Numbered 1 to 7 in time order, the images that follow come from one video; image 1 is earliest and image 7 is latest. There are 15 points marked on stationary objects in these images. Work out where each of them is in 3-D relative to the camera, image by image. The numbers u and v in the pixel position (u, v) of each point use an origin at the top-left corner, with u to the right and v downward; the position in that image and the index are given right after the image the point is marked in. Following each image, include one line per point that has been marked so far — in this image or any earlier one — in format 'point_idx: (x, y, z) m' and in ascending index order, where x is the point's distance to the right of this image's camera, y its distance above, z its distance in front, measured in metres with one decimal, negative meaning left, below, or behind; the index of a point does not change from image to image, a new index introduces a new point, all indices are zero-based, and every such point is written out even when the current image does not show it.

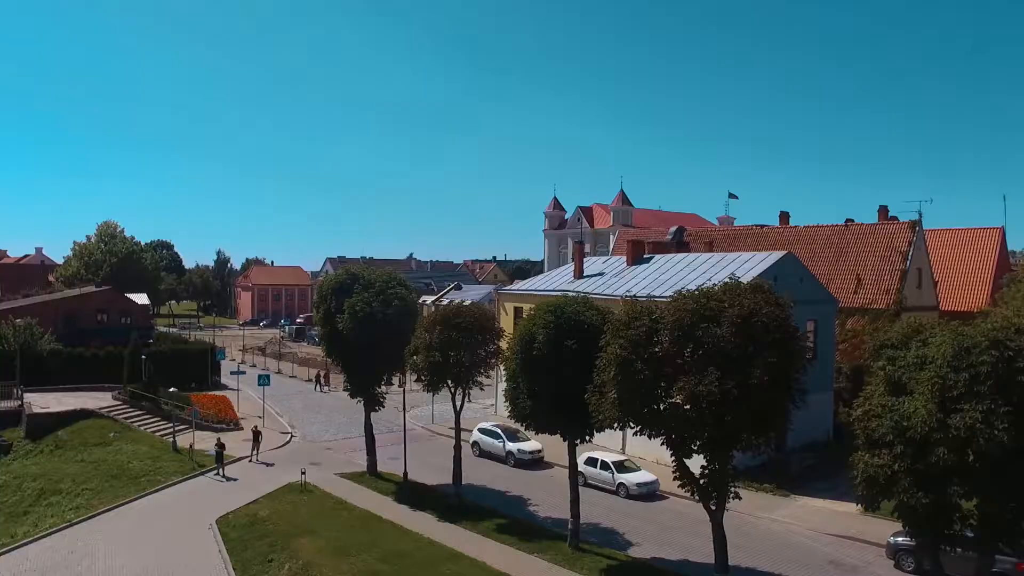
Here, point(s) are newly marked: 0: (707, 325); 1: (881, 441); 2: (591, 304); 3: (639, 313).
0: (+3.4, -0.7, +13.1) m
1: (+5.5, -2.3, +11.2) m
2: (+1.8, -0.4, +16.5) m
3: (+2.4, -0.5, +14.0) m
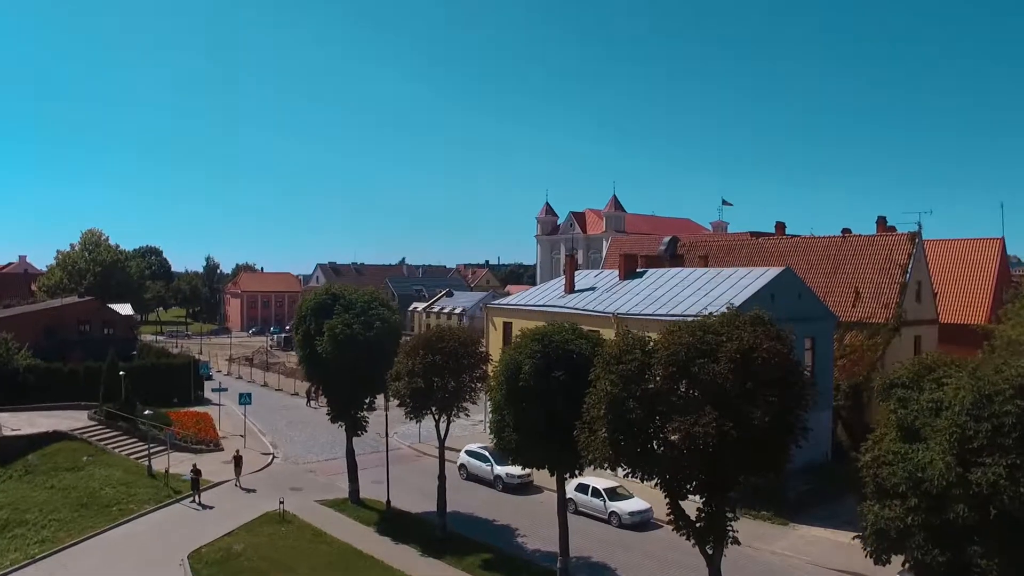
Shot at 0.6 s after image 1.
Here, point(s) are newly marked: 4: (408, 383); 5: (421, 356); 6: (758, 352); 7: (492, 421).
0: (+3.1, -1.2, +12.2) m
1: (+5.2, -2.8, +10.3) m
2: (+1.4, -0.9, +15.6) m
3: (+2.1, -1.0, +13.1) m
4: (-2.7, -2.4, +19.2) m
5: (-2.4, -1.8, +19.2) m
6: (+4.0, -1.0, +12.0) m
7: (-0.4, -2.9, +16.1) m
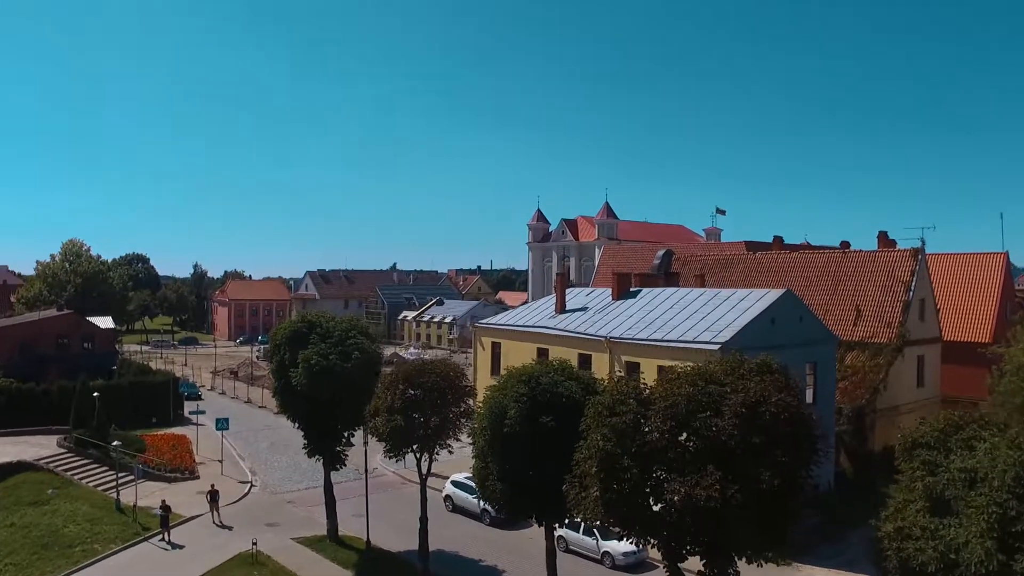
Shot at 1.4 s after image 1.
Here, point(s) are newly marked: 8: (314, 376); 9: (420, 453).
0: (+2.9, -1.9, +11.0) m
1: (+5.0, -3.5, +9.1) m
2: (+1.1, -1.6, +14.4) m
3: (+1.8, -1.7, +12.0) m
4: (-3.0, -3.2, +17.9) m
5: (-2.7, -2.5, +18.0) m
6: (+3.7, -1.7, +10.8) m
7: (-0.7, -3.6, +14.9) m
8: (-5.2, -2.3, +19.6) m
9: (-2.2, -4.0, +18.3) m
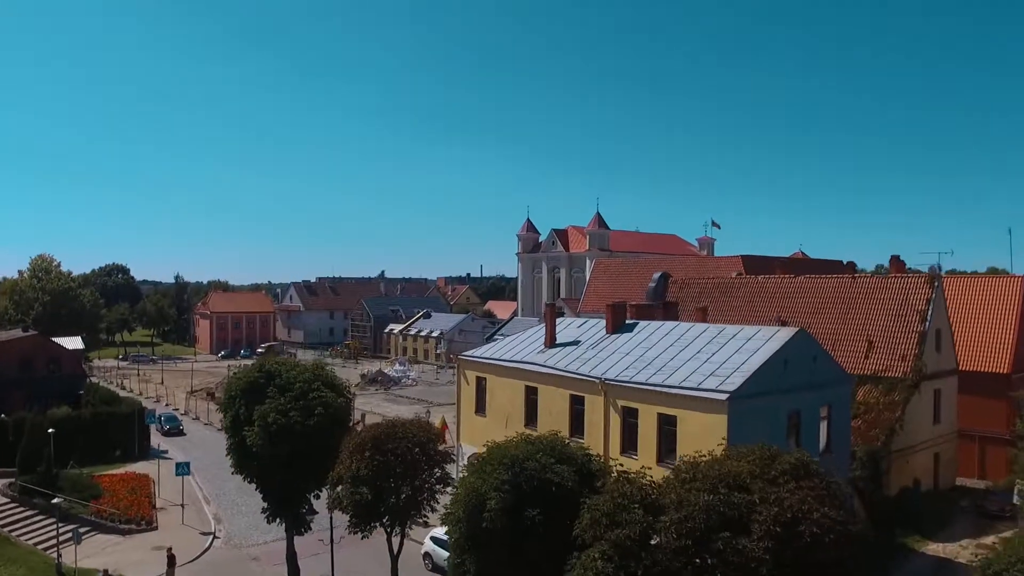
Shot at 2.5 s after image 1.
0: (+2.6, -2.9, +8.8) m
1: (+4.7, -4.5, +7.0) m
2: (+0.8, -2.7, +12.2) m
3: (+1.5, -2.7, +9.7) m
4: (-3.4, -4.3, +15.7) m
5: (-3.0, -3.6, +15.7) m
6: (+3.4, -2.7, +8.6) m
7: (-1.1, -4.6, +12.7) m
8: (-5.5, -3.4, +17.3) m
9: (-2.6, -5.1, +16.0) m
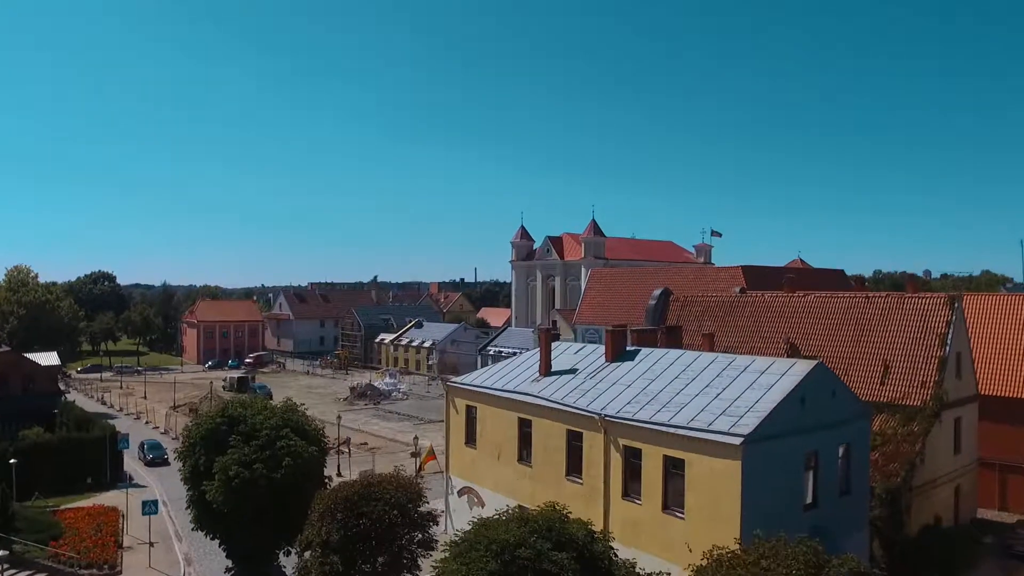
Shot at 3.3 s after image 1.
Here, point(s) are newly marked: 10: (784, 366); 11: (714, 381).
0: (+2.5, -3.6, +7.0) m
1: (+4.6, -5.2, +5.2) m
2: (+0.7, -3.4, +10.4) m
3: (+1.4, -3.5, +7.9) m
4: (-3.5, -5.0, +13.8) m
5: (-3.2, -4.3, +13.9) m
6: (+3.3, -3.5, +6.8) m
7: (-1.2, -5.4, +10.8) m
8: (-5.7, -4.2, +15.4) m
9: (-2.8, -5.8, +14.2) m
10: (+7.1, -2.0, +19.4) m
11: (+5.4, -2.5, +20.0) m
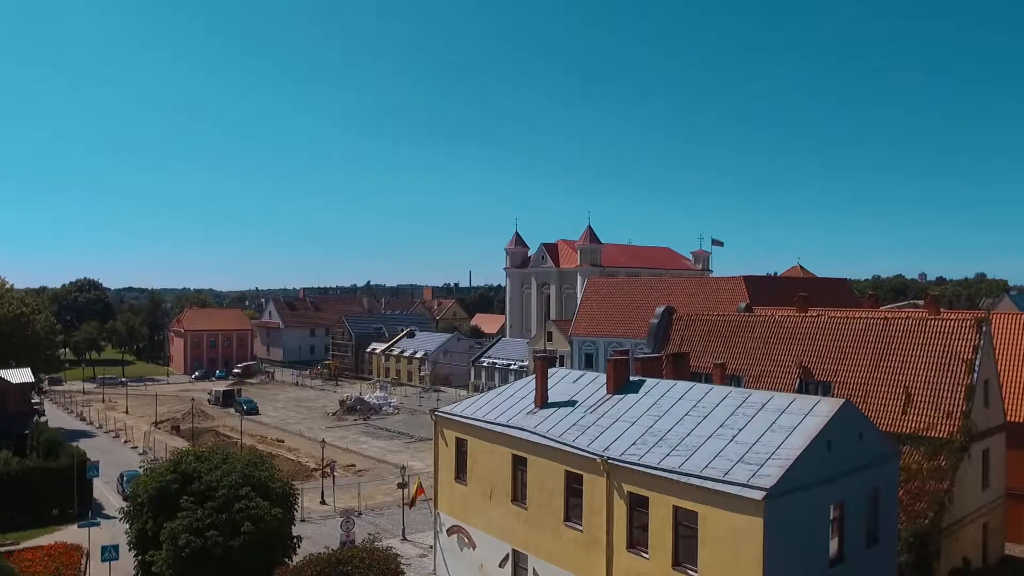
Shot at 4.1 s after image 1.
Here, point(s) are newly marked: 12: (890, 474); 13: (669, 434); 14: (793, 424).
0: (+2.4, -4.3, +5.1) m
1: (+4.6, -5.8, +3.2) m
2: (+0.6, -4.1, +8.4) m
3: (+1.3, -4.1, +6.0) m
4: (-3.7, -5.7, +11.8) m
5: (-3.3, -5.0, +11.9) m
6: (+3.2, -4.1, +4.9) m
7: (-1.3, -6.1, +8.9) m
8: (-5.9, -4.9, +13.4) m
9: (-2.9, -6.6, +12.2) m
10: (+6.9, -2.7, +17.5) m
11: (+5.2, -3.2, +18.0) m
12: (+9.3, -4.6, +18.4) m
13: (+3.8, -3.6, +18.4) m
14: (+6.4, -3.1, +17.0) m
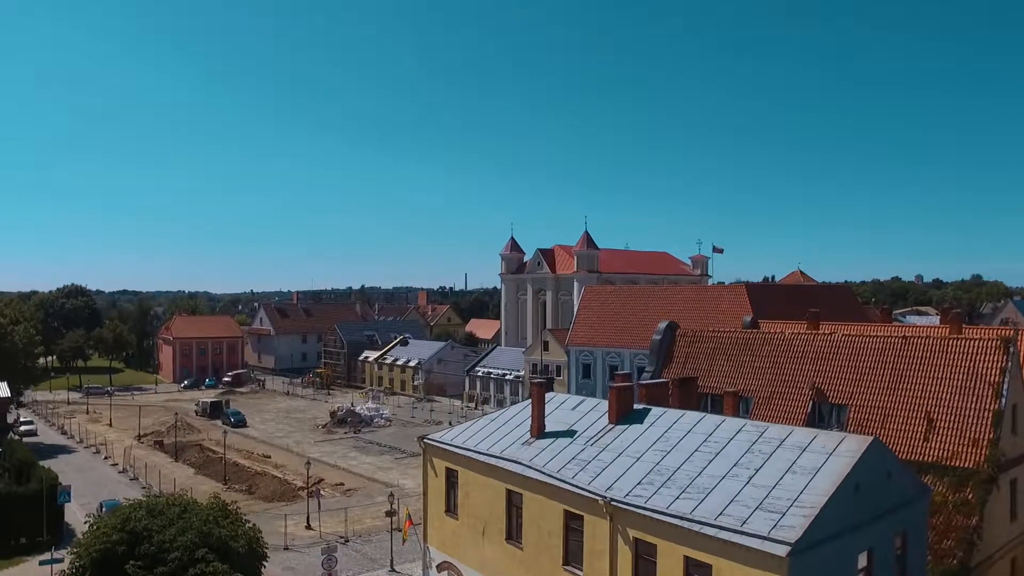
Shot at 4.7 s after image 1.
0: (+2.3, -4.8, +3.5) m
1: (+4.5, -6.4, +1.6) m
2: (+0.5, -4.7, +6.8) m
3: (+1.2, -4.7, +4.3) m
4: (-3.8, -6.3, +10.1) m
5: (-3.4, -5.6, +10.2) m
6: (+3.2, -4.7, +3.2) m
7: (-1.4, -6.6, +7.2) m
8: (-6.0, -5.4, +11.7) m
9: (-3.0, -7.1, +10.5) m
10: (+6.8, -3.3, +15.9) m
11: (+5.1, -3.8, +16.4) m
12: (+9.2, -5.1, +16.8) m
13: (+3.7, -4.1, +16.7) m
14: (+6.2, -3.6, +15.4) m
